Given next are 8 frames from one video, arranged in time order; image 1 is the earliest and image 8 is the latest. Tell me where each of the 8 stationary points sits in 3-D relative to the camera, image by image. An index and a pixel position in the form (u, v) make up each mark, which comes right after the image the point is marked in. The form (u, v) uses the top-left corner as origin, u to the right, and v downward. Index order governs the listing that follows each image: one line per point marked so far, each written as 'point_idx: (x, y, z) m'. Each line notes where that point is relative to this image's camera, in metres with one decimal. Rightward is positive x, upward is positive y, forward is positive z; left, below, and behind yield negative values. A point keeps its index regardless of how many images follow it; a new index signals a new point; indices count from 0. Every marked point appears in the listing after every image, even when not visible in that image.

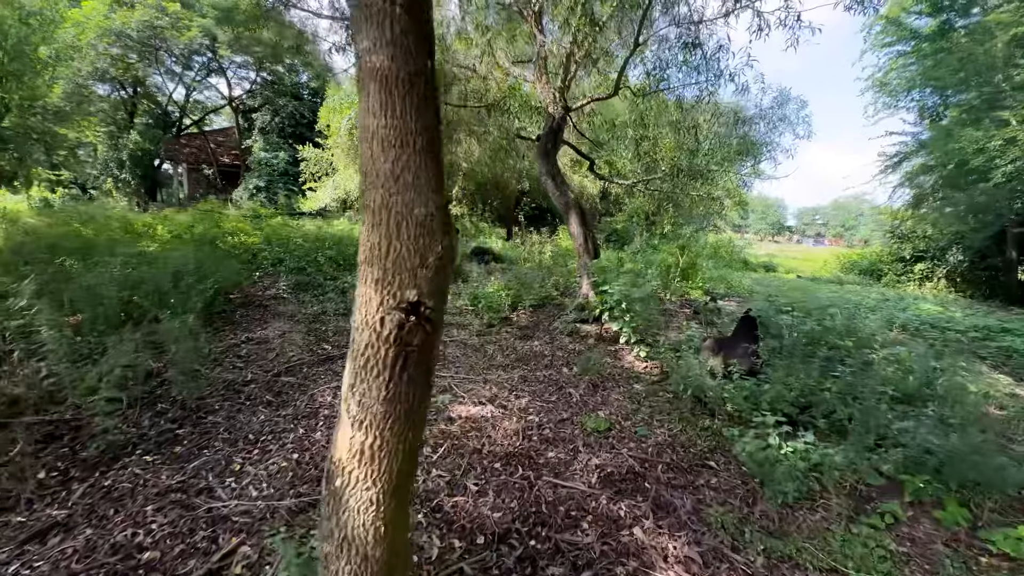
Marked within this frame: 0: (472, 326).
0: (-0.3, -0.3, +3.8) m
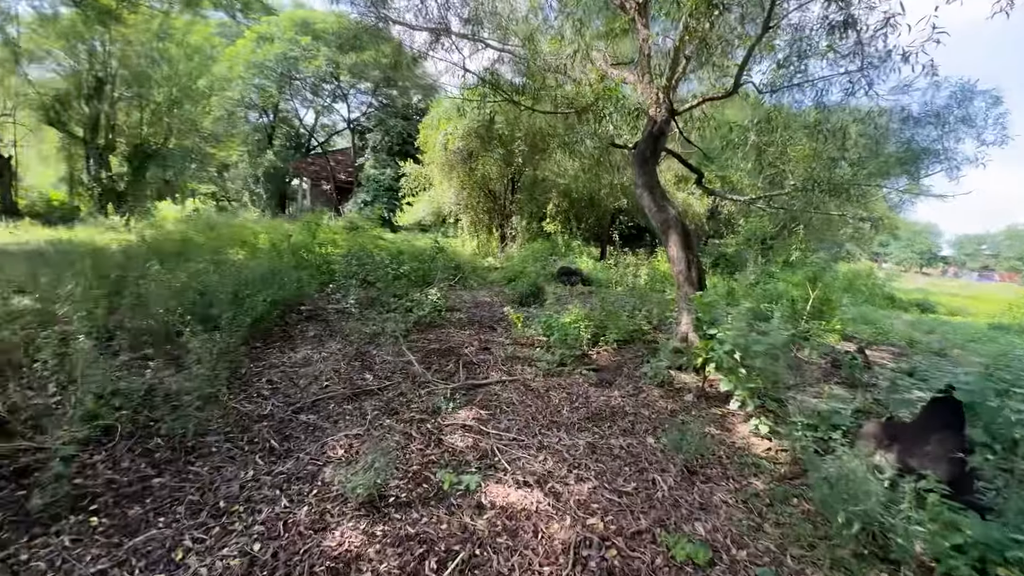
0: (+0.2, -0.5, +3.2) m
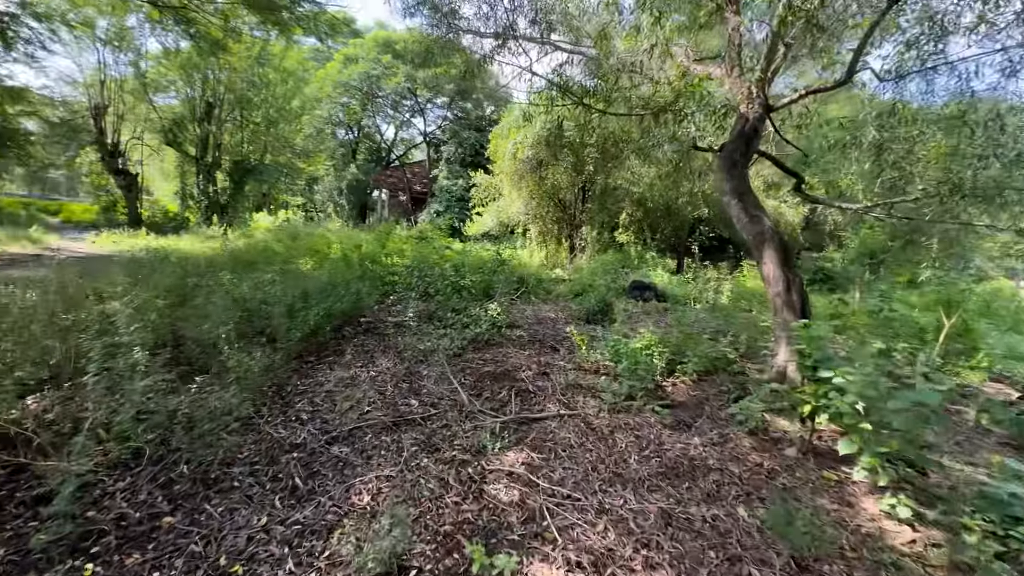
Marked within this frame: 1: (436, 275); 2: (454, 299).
0: (+0.6, -0.7, +2.8) m
1: (-0.9, +0.1, +5.1) m
2: (-0.6, -0.1, +4.6) m
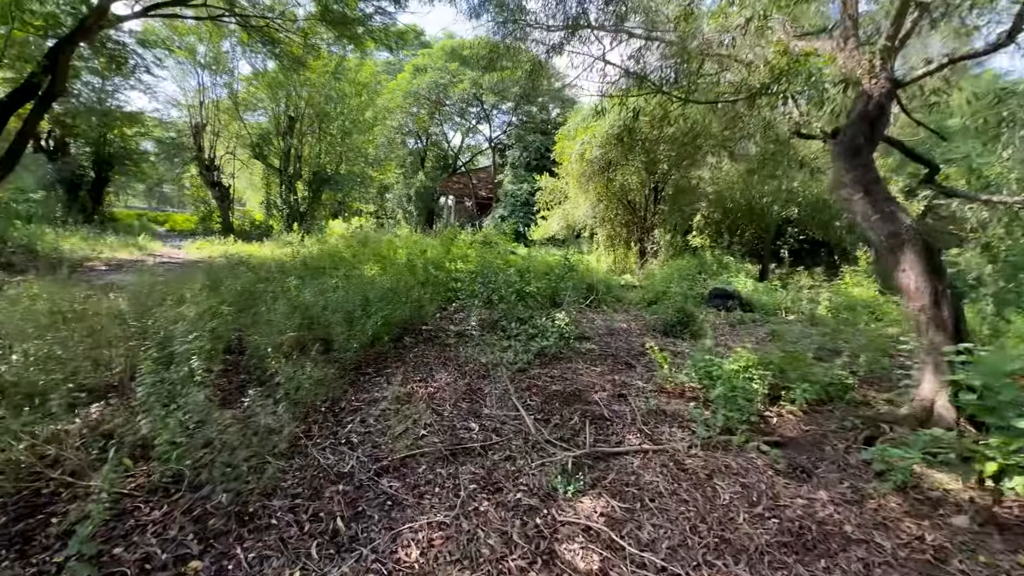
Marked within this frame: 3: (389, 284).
0: (+1.0, -0.7, +2.4) m
1: (-0.1, +0.1, +4.9) m
2: (+0.1, -0.2, +4.3) m
3: (-1.1, 0.0, +4.2) m
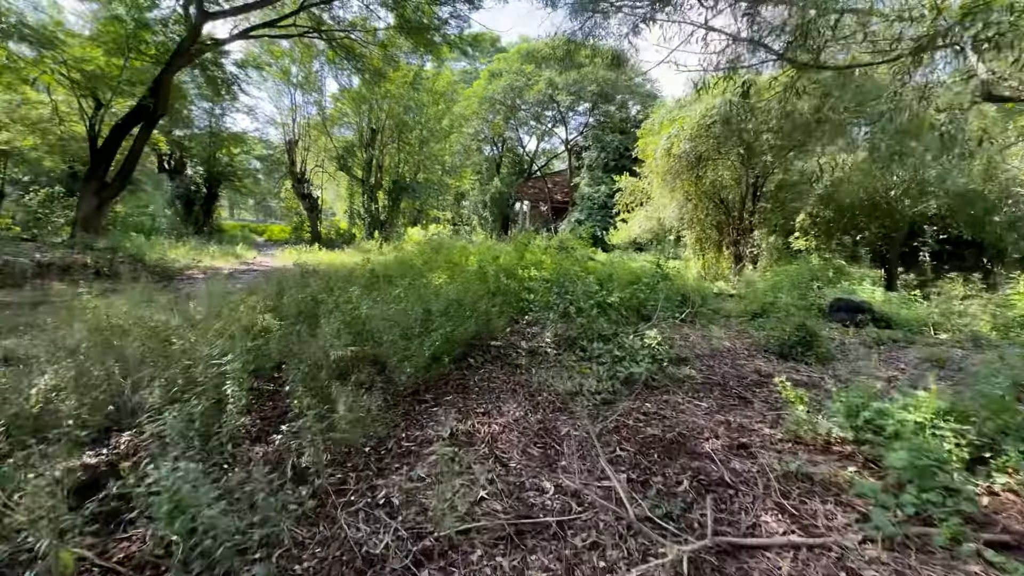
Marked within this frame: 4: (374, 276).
0: (+1.3, -0.8, +1.6) m
1: (+0.6, 0.0, +4.3) m
2: (+0.7, -0.3, +3.7) m
3: (-0.5, -0.1, +3.8) m
4: (-1.5, +0.1, +4.9) m
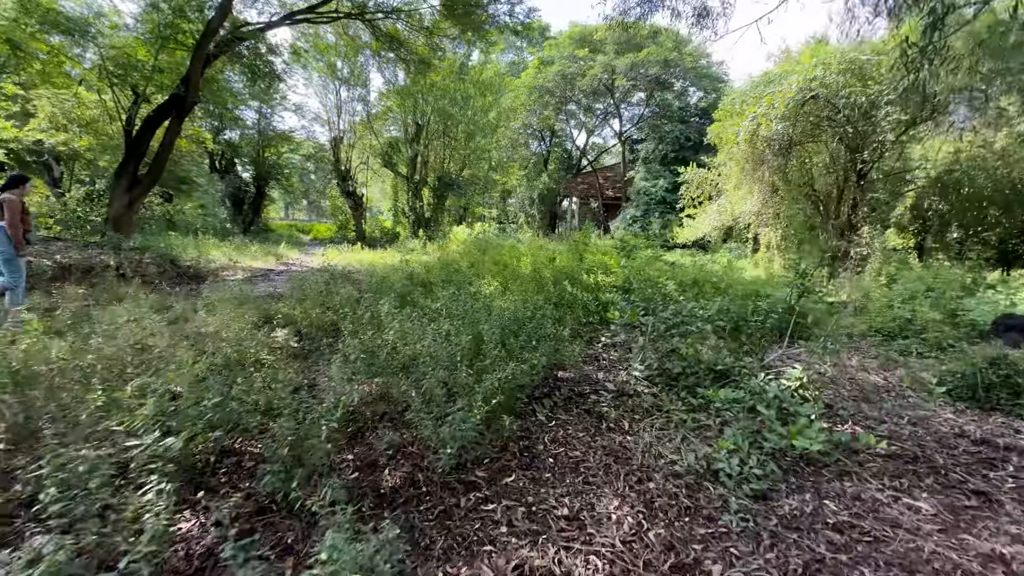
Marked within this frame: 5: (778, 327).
0: (+1.6, -0.9, +0.6) m
1: (+1.2, -0.1, +3.3) m
2: (+1.2, -0.4, +2.7) m
3: (0.0, -0.1, +2.9) m
4: (-0.9, 0.0, +4.1) m
5: (+2.0, -0.3, +3.4) m
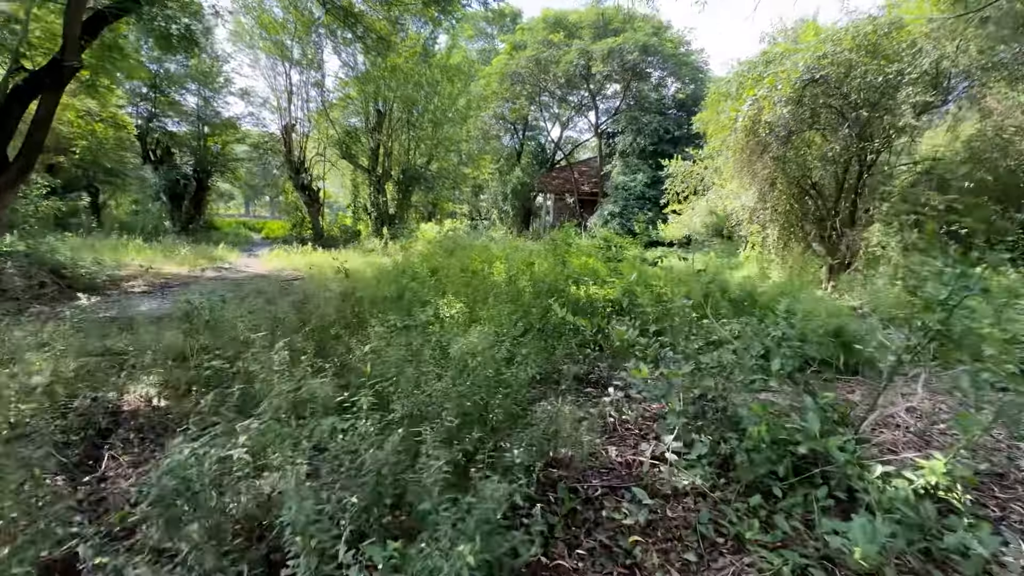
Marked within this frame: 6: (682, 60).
0: (+1.6, -1.1, -0.3) m
1: (+1.0, -0.3, +2.4) m
2: (+1.1, -0.5, +1.8) m
3: (-0.1, -0.3, +1.9) m
4: (-1.1, -0.1, +3.1) m
5: (+1.9, -0.4, +2.5) m
6: (+5.6, +7.6, +14.9) m
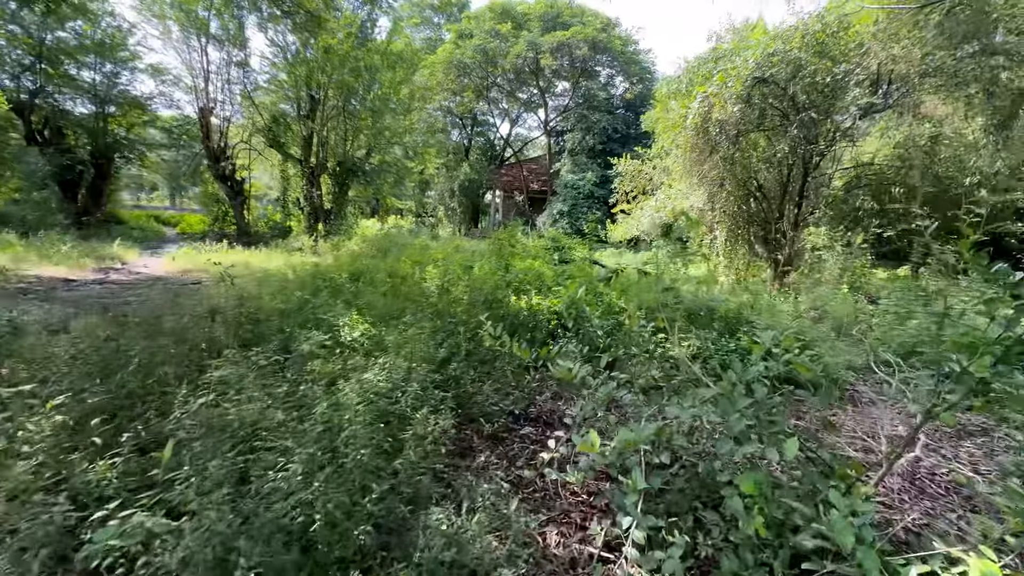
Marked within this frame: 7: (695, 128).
0: (+1.5, -1.1, -0.7) m
1: (+0.6, -0.3, +1.9) m
2: (+0.8, -0.6, +1.3) m
3: (-0.4, -0.4, +1.4) m
4: (-1.6, -0.2, +2.4) m
5: (+1.5, -0.5, +2.2) m
6: (+3.9, +7.6, +14.8) m
7: (+2.8, +2.4, +6.6) m
